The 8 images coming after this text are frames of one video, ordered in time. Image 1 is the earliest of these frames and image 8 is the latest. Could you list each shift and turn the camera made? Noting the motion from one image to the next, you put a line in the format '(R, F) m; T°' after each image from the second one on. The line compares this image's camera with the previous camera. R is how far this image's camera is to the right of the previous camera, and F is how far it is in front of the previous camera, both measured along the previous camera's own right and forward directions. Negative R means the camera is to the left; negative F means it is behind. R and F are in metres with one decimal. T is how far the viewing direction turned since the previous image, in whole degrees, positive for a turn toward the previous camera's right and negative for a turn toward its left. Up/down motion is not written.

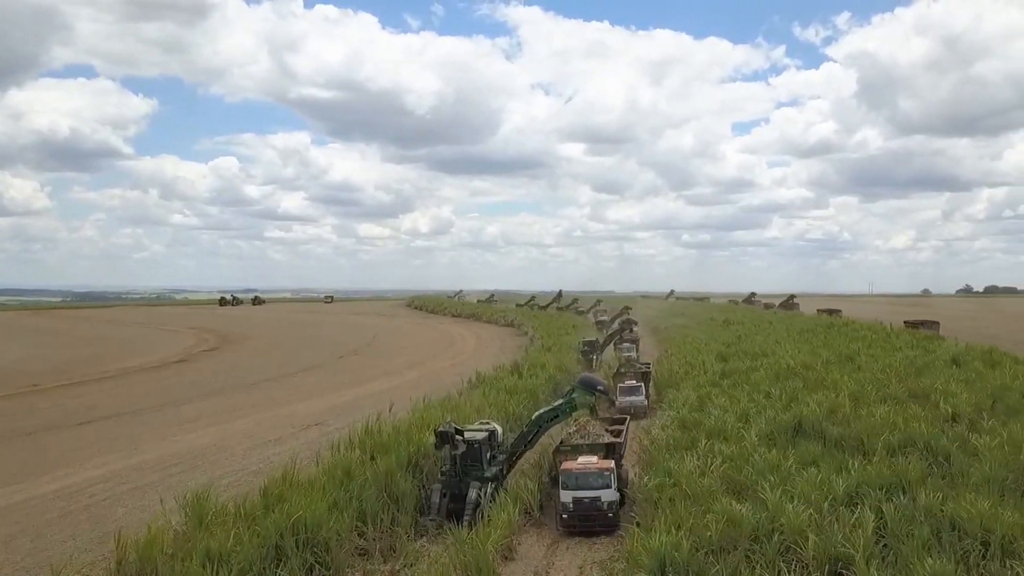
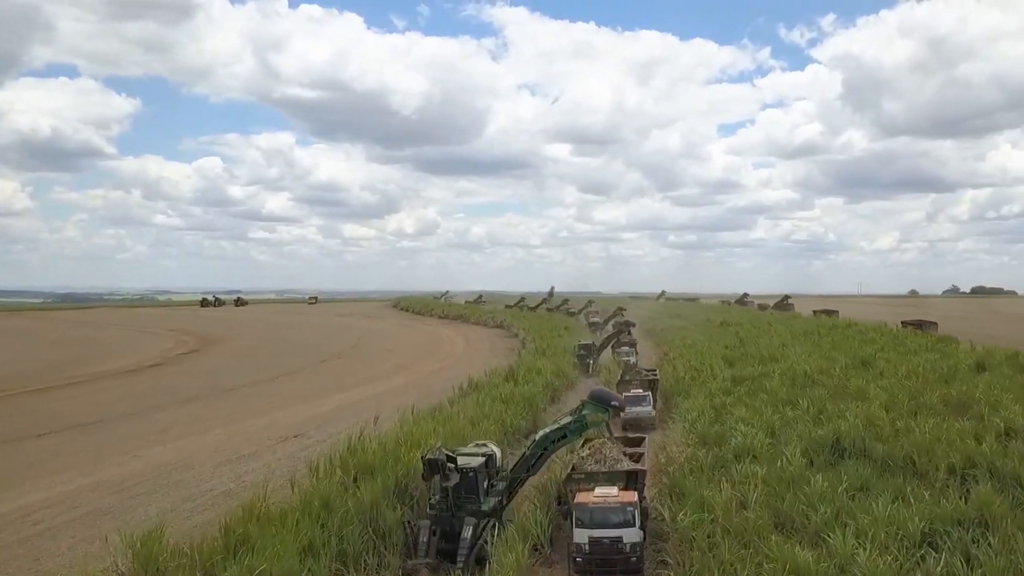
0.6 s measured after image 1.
(-0.2, +1.3) m; +1°
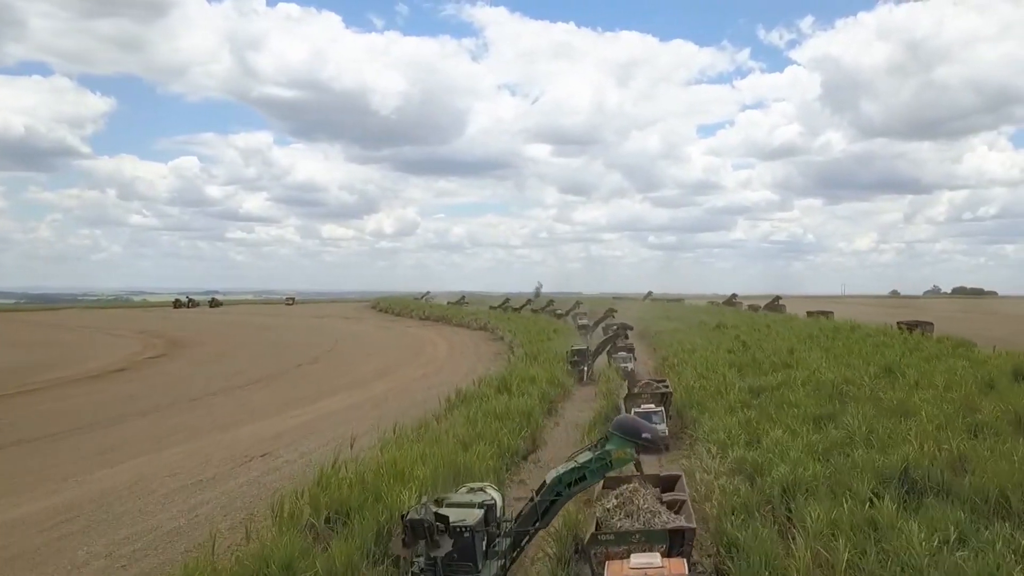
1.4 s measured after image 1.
(-0.3, +1.7) m; +1°
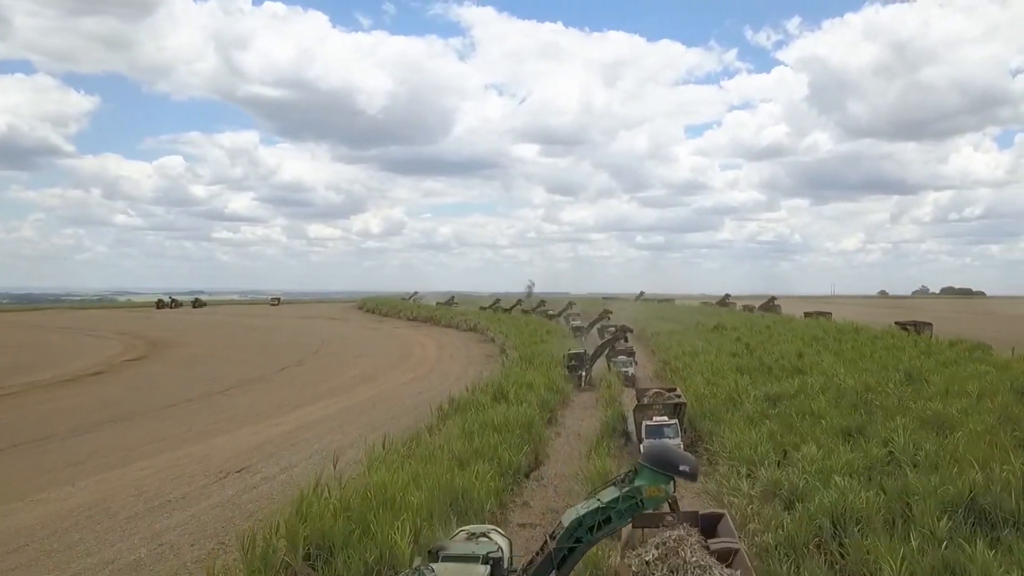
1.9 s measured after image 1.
(-0.2, +1.1) m; +1°
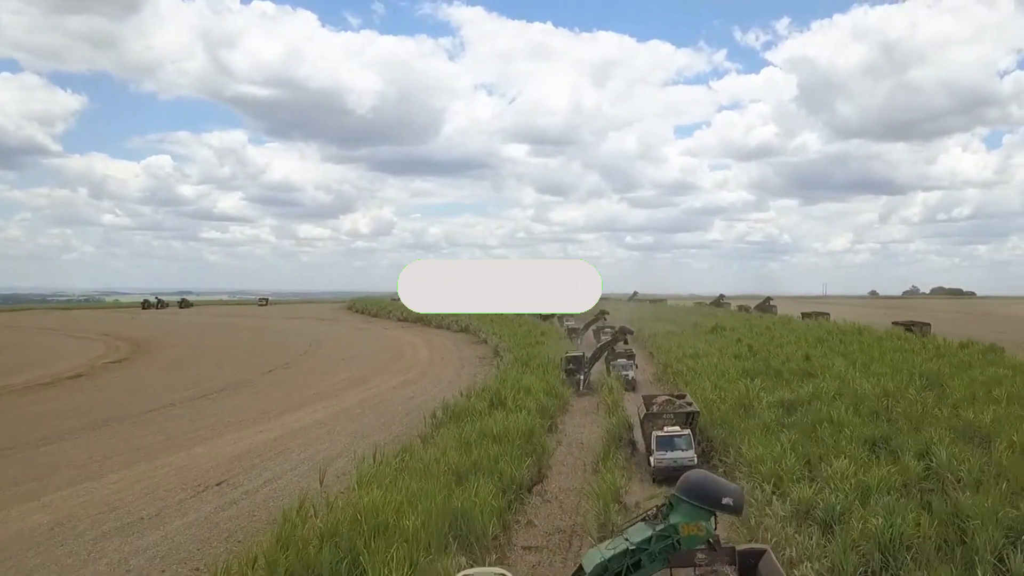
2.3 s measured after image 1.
(-0.1, +0.8) m; +1°
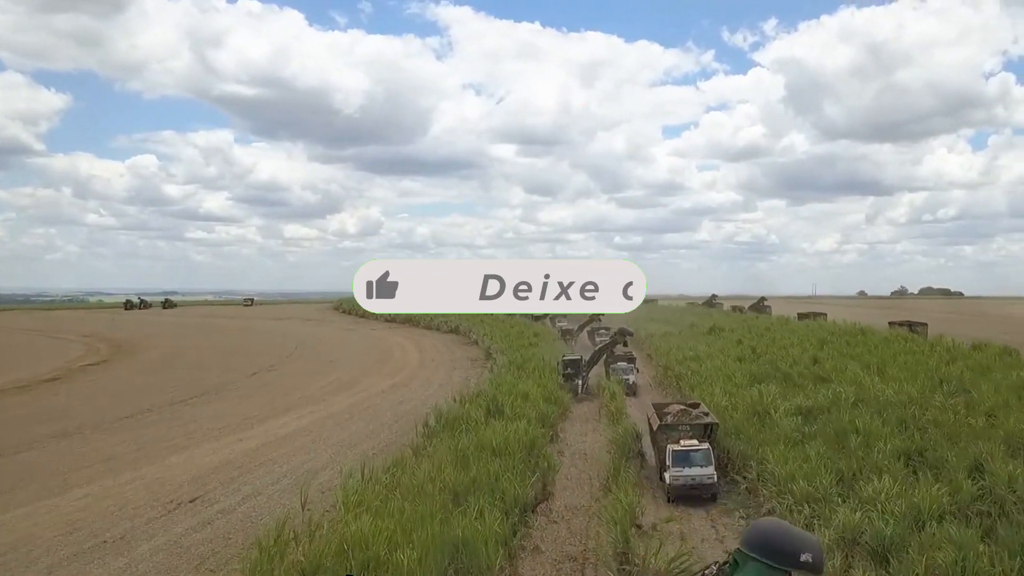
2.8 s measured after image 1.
(-0.2, +1.0) m; +1°
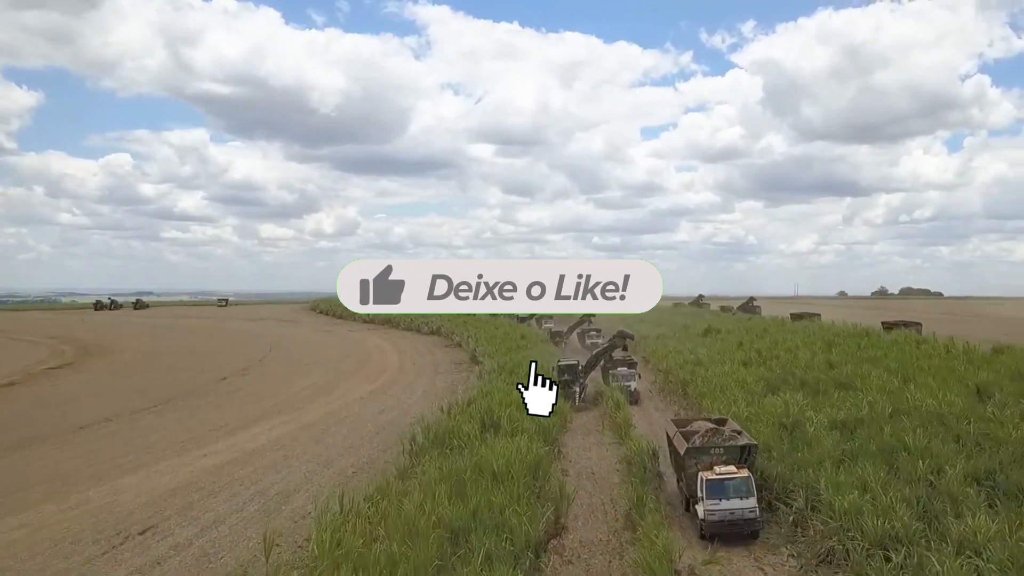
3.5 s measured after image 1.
(-0.3, +1.5) m; +2°
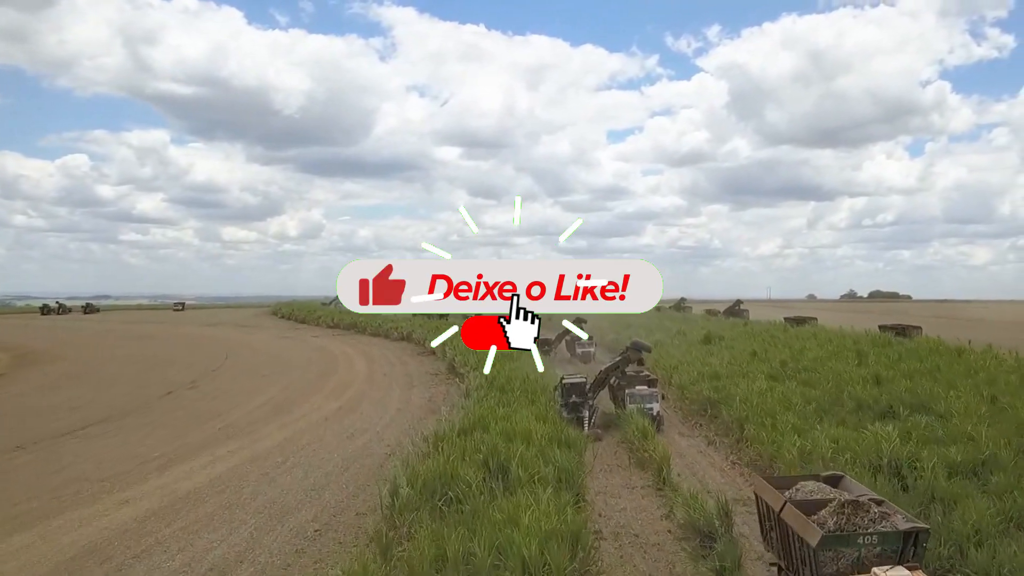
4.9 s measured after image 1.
(-0.5, +2.9) m; +2°
